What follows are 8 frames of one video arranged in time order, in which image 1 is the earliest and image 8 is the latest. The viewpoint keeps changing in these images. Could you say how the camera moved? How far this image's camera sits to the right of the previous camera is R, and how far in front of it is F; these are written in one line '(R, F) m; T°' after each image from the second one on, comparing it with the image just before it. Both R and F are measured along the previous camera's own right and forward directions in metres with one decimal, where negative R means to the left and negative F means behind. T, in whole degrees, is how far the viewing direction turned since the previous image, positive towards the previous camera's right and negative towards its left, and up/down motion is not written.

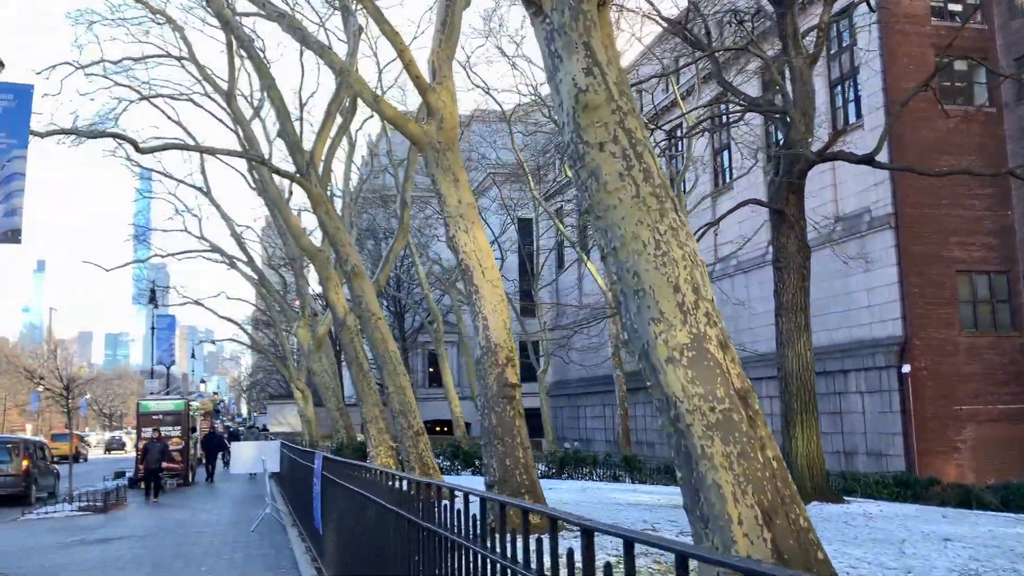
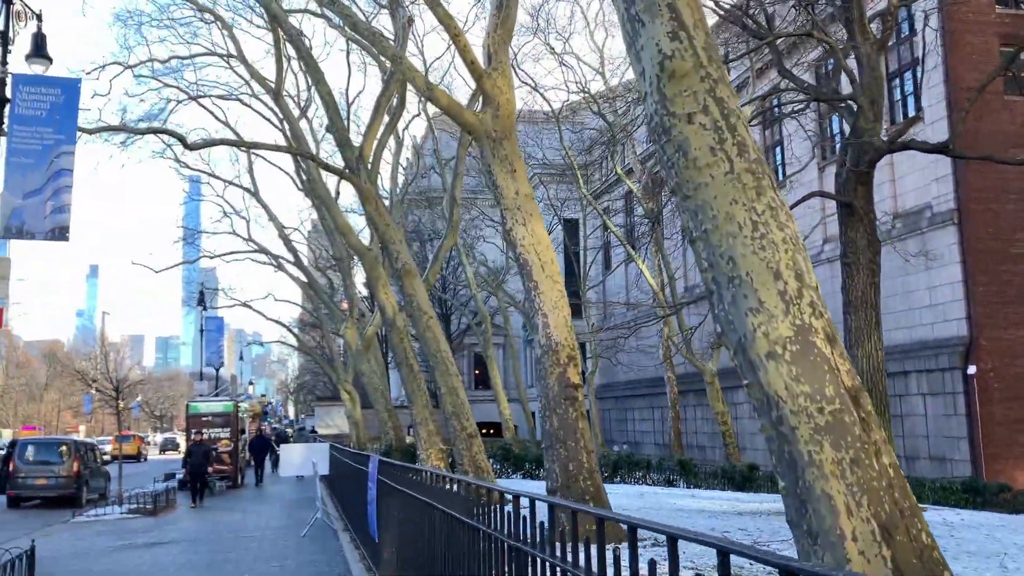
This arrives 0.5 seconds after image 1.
(-0.2, +0.4) m; -3°
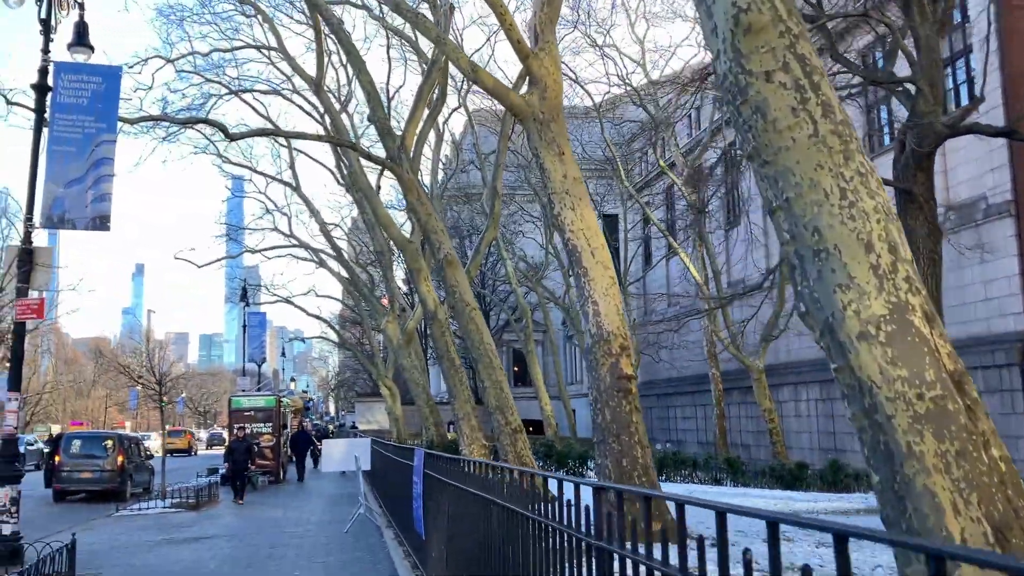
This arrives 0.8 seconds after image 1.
(-0.1, +0.3) m; -2°
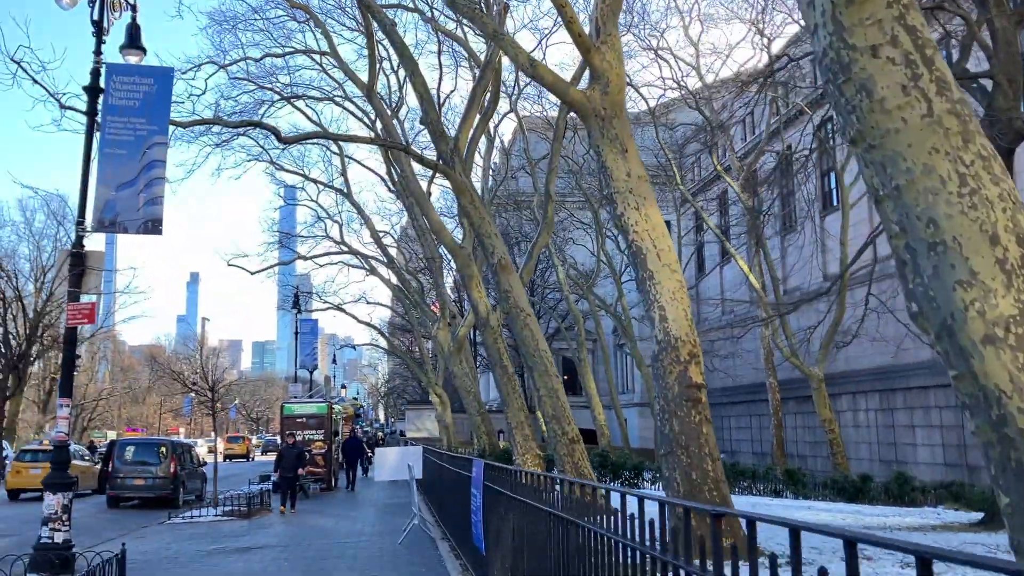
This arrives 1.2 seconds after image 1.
(-0.1, +0.3) m; -3°
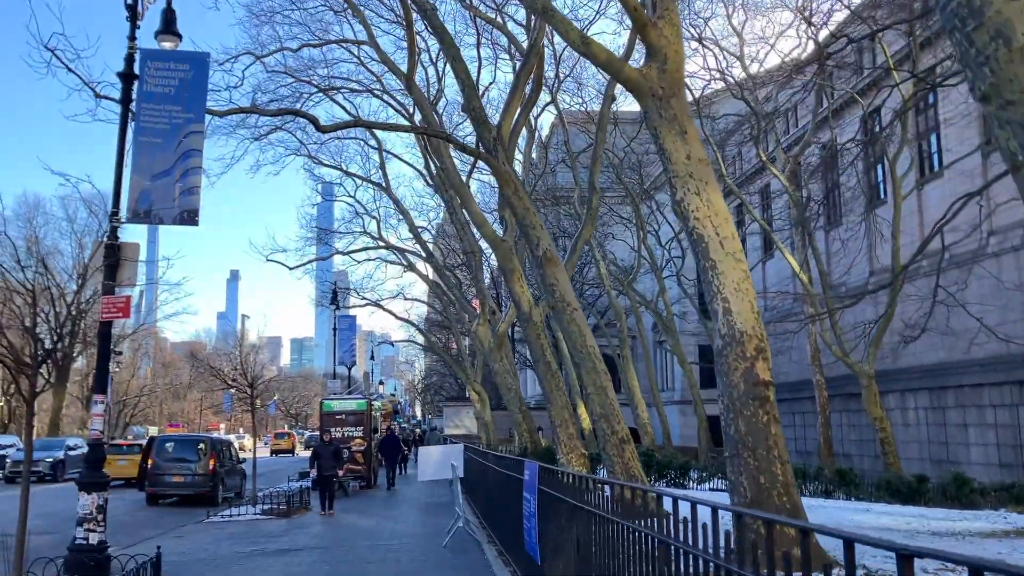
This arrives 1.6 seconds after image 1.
(-0.1, +0.5) m; -2°
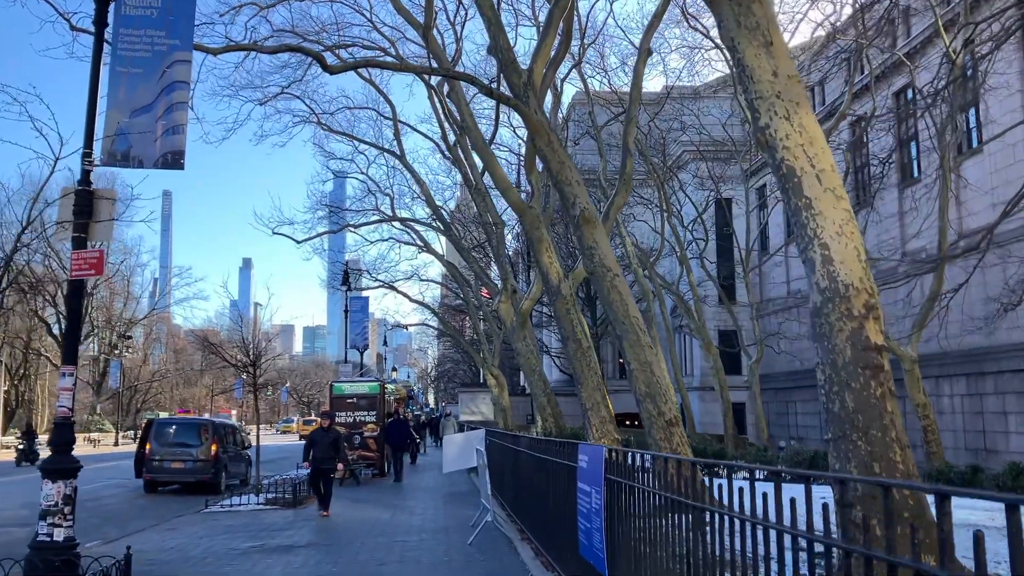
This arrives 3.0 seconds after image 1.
(-0.2, +1.3) m; -1°
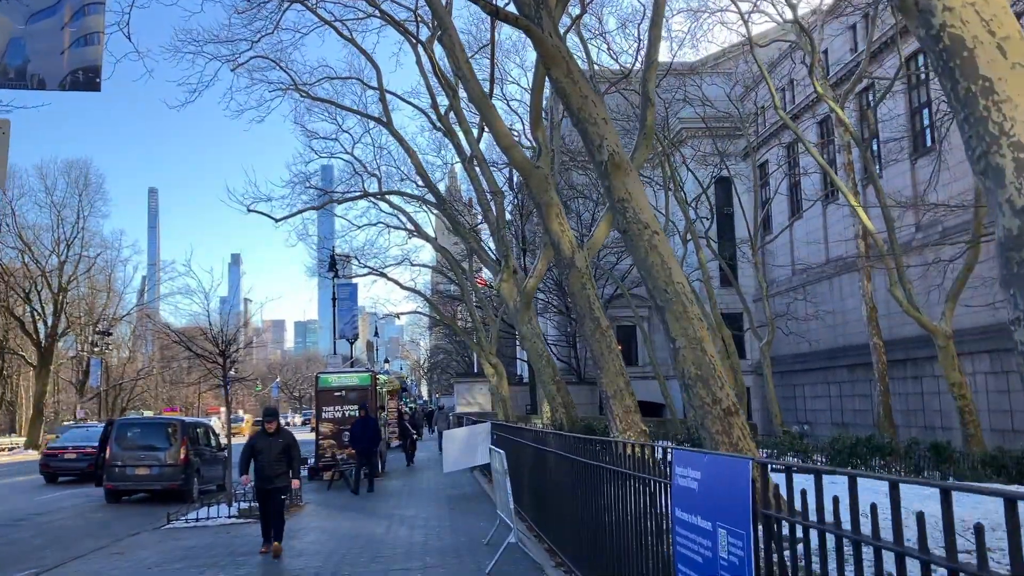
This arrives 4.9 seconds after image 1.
(-0.2, +1.9) m; +1°
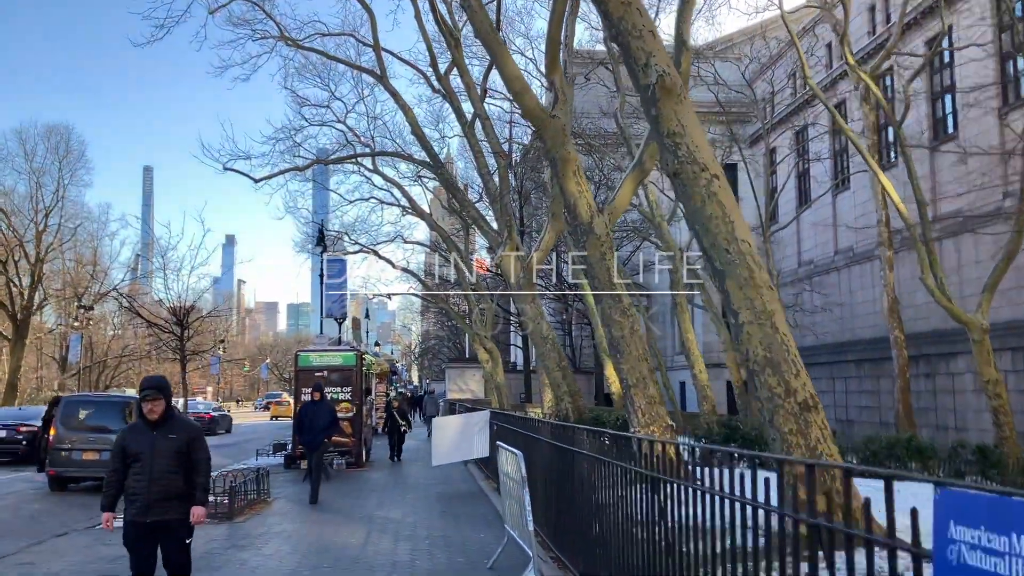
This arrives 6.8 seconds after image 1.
(-0.2, +1.8) m; 0°
